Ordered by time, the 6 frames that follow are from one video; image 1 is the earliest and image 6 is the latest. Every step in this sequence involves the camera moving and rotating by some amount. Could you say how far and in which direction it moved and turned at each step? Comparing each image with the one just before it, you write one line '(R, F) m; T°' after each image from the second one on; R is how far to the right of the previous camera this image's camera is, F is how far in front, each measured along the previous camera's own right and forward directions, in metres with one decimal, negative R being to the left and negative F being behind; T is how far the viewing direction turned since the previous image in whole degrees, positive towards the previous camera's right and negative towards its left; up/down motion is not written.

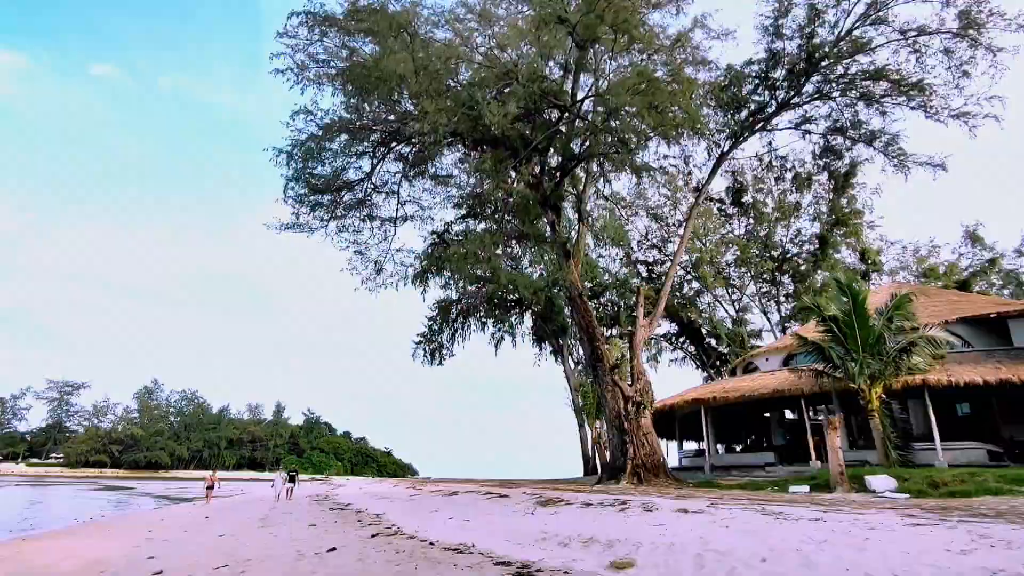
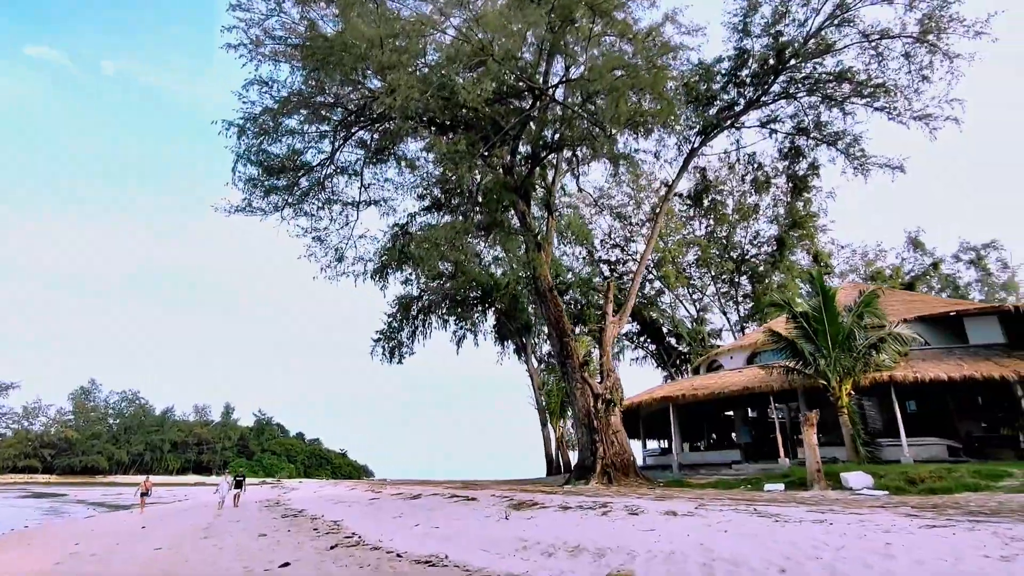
(-0.2, +0.4) m; +4°
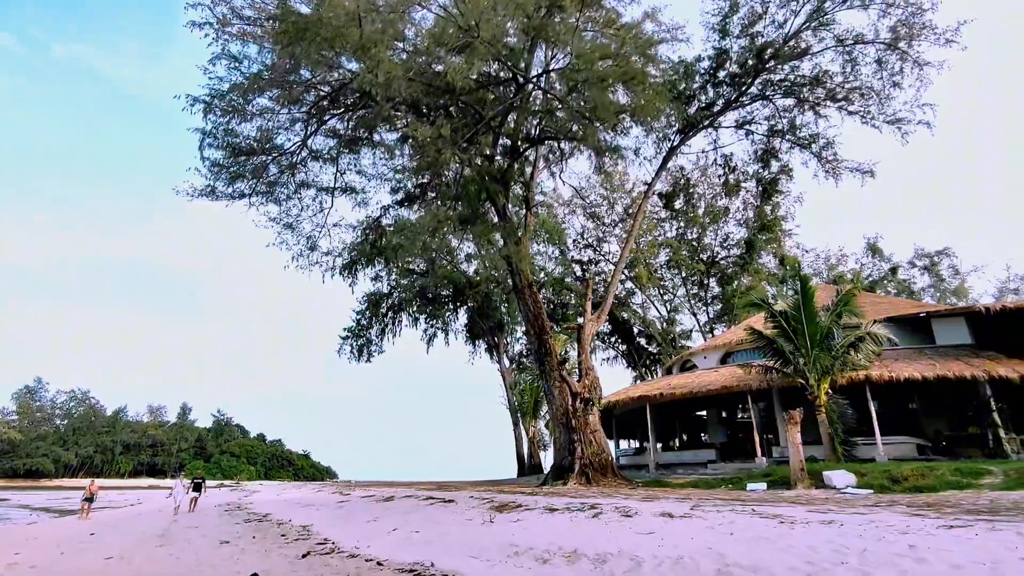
(-0.2, +0.3) m; +3°
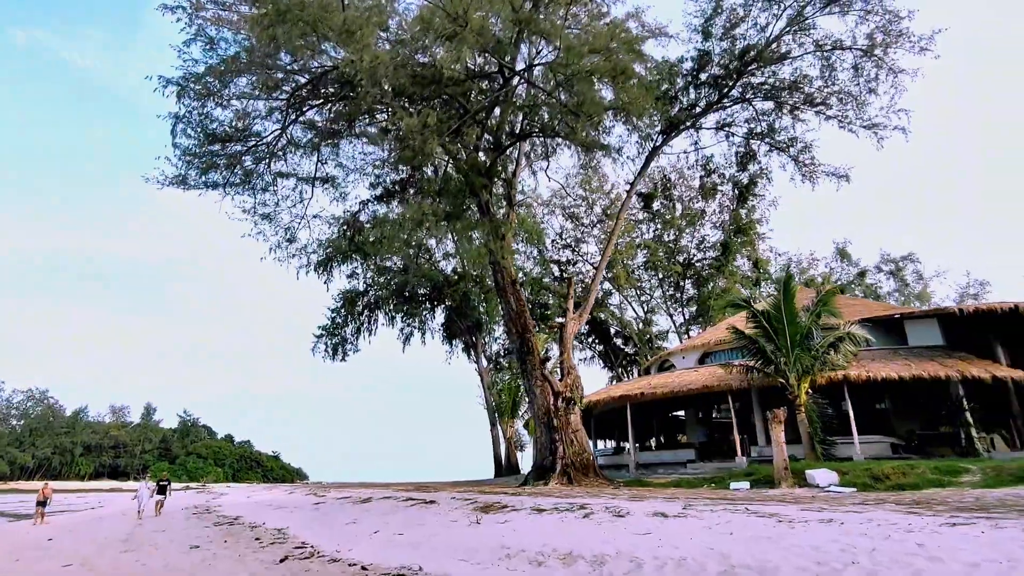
(-0.1, +0.1) m; +3°
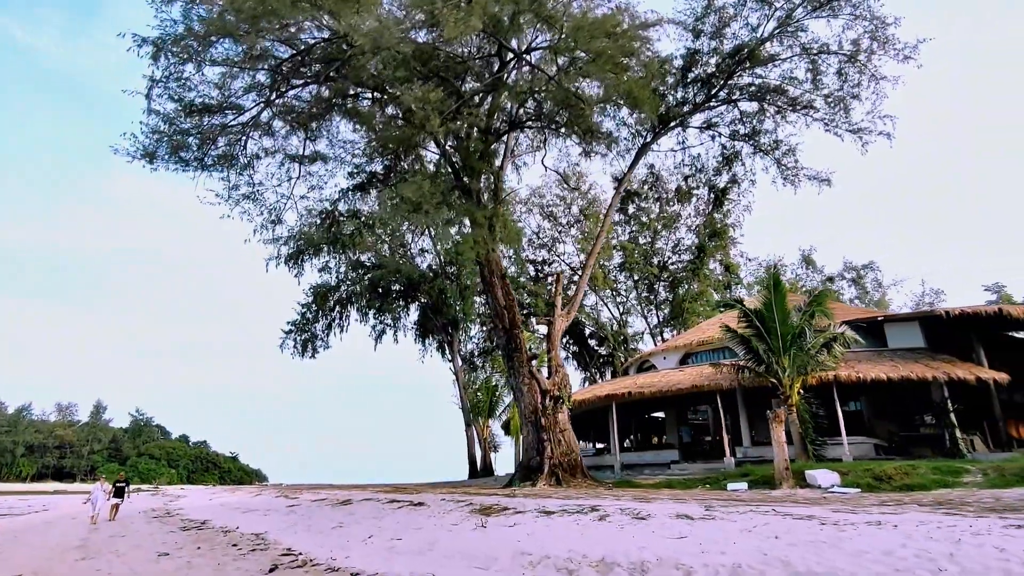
(-0.4, +0.4) m; +3°
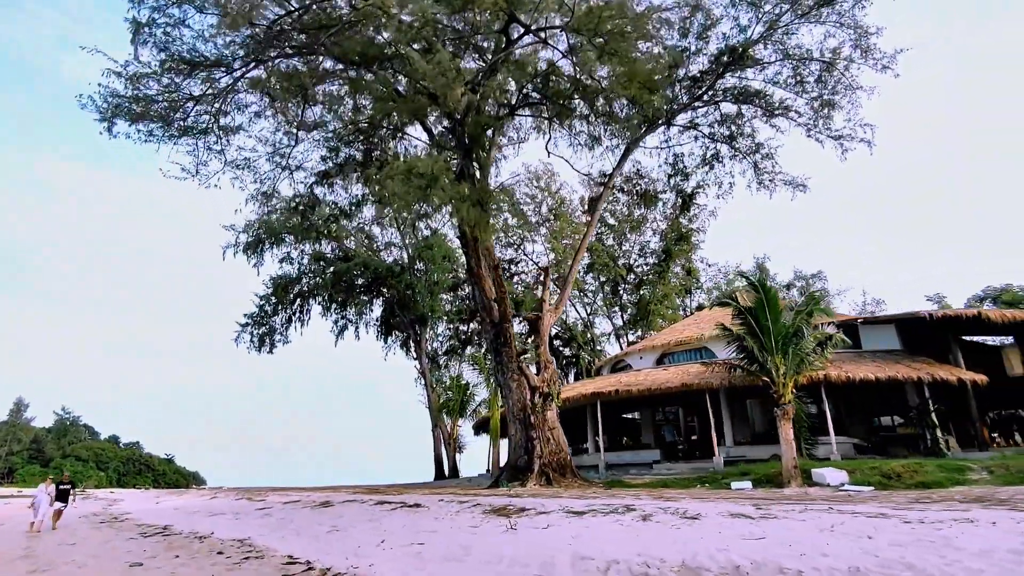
(-0.7, +0.5) m; +5°
